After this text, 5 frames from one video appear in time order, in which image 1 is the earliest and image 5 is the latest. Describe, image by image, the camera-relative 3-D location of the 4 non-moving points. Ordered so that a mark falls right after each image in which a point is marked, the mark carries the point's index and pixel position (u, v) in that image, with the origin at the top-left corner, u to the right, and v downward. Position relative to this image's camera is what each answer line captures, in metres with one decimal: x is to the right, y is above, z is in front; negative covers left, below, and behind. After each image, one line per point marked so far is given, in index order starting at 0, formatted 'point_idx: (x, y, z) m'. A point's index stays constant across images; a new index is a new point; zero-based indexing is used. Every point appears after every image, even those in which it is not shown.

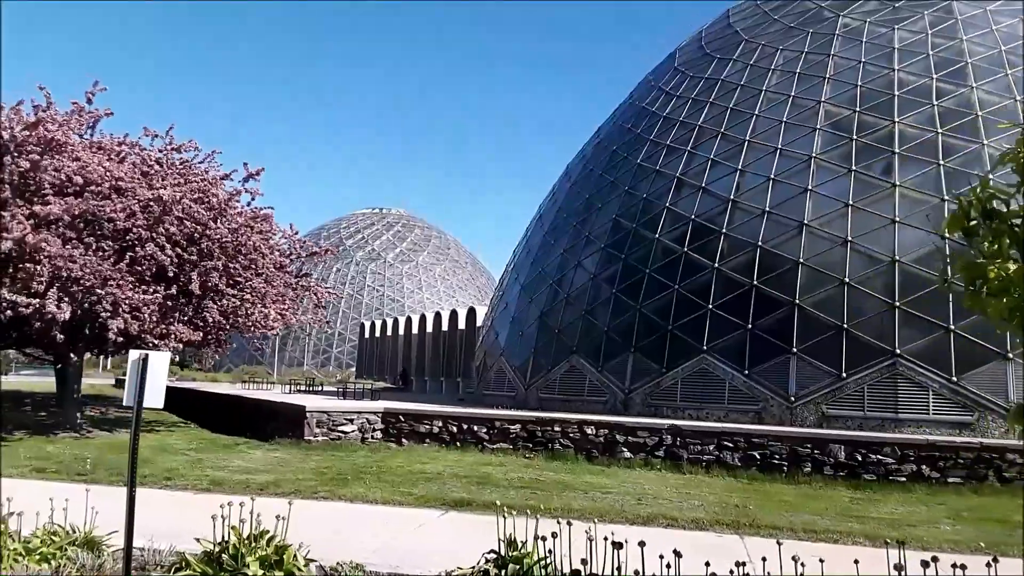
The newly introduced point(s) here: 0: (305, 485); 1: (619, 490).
0: (-2.4, -2.3, +9.2) m
1: (+1.3, -2.4, +9.2) m
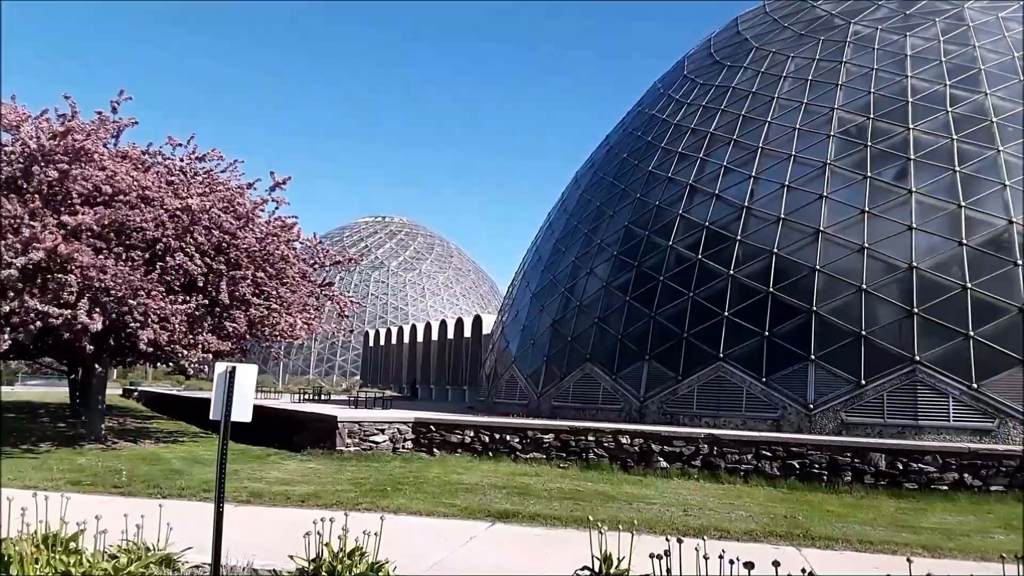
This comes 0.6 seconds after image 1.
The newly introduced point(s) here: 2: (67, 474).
0: (-2.0, -2.4, +9.1) m
1: (+1.8, -2.5, +9.1) m
2: (-5.7, -2.4, +10.1) m
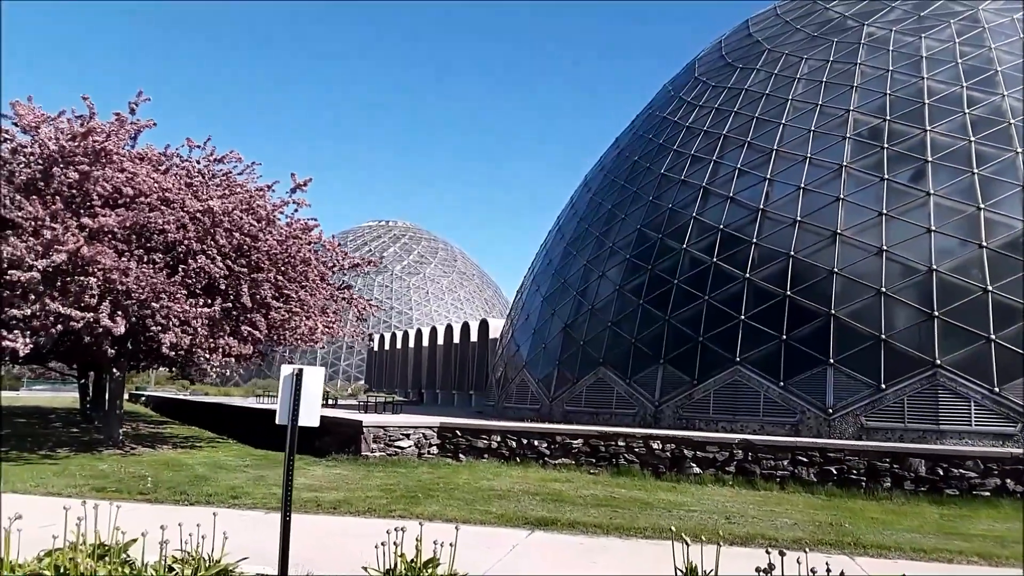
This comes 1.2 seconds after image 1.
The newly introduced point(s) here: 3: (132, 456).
0: (-1.5, -2.5, +8.9) m
1: (+2.2, -2.5, +8.9) m
2: (-5.3, -2.4, +9.9) m
3: (-5.9, -2.6, +12.2) m
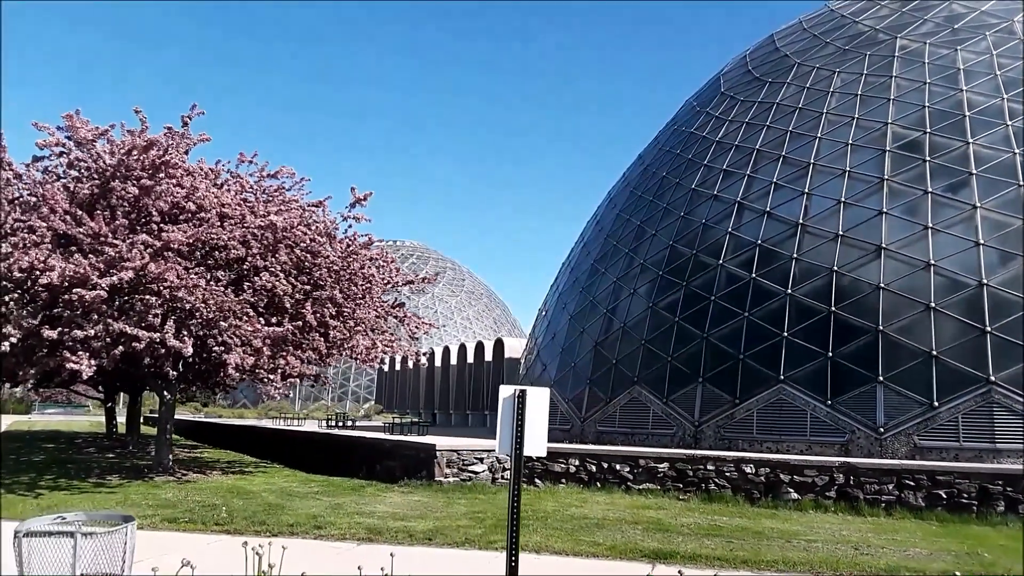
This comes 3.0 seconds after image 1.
0: (-0.4, -2.6, +8.4) m
1: (+3.3, -2.7, +8.3) m
2: (-4.2, -2.7, +9.4) m
3: (-4.8, -2.9, +11.6) m
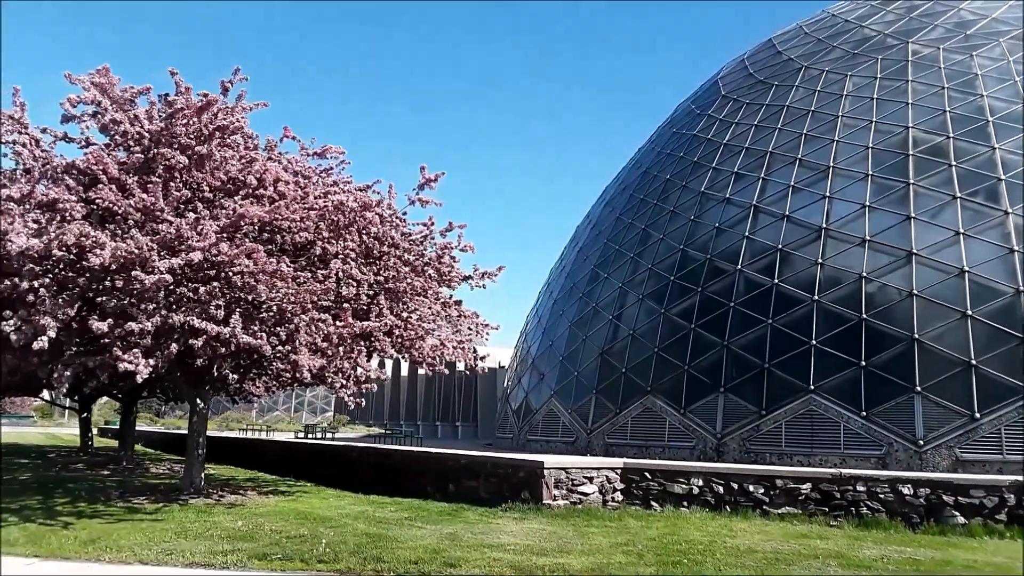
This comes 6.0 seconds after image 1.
0: (+1.1, -2.5, +6.9) m
1: (+4.9, -2.6, +7.1) m
2: (-2.7, -2.5, +7.6) m
3: (-3.5, -2.8, +9.9) m
